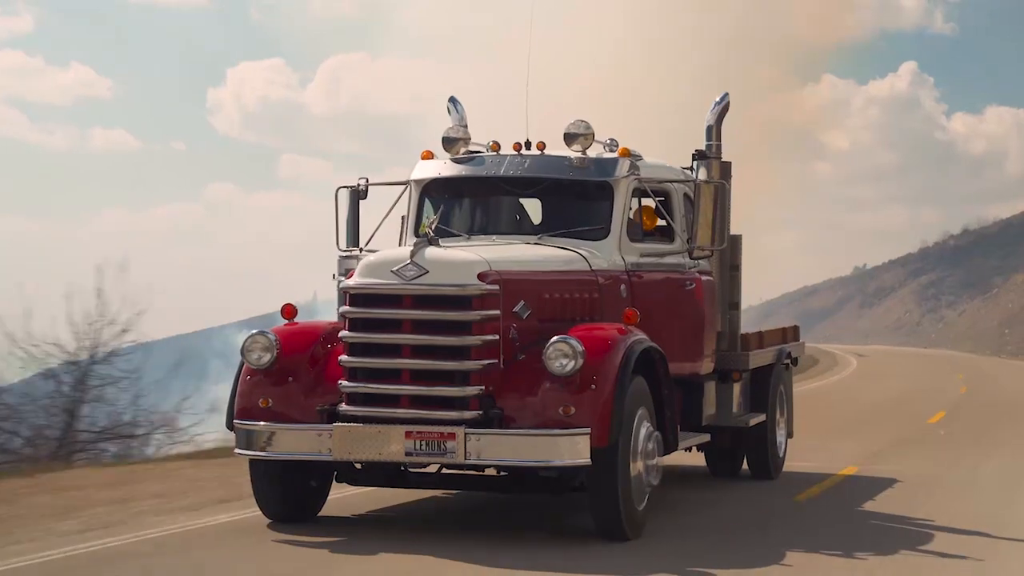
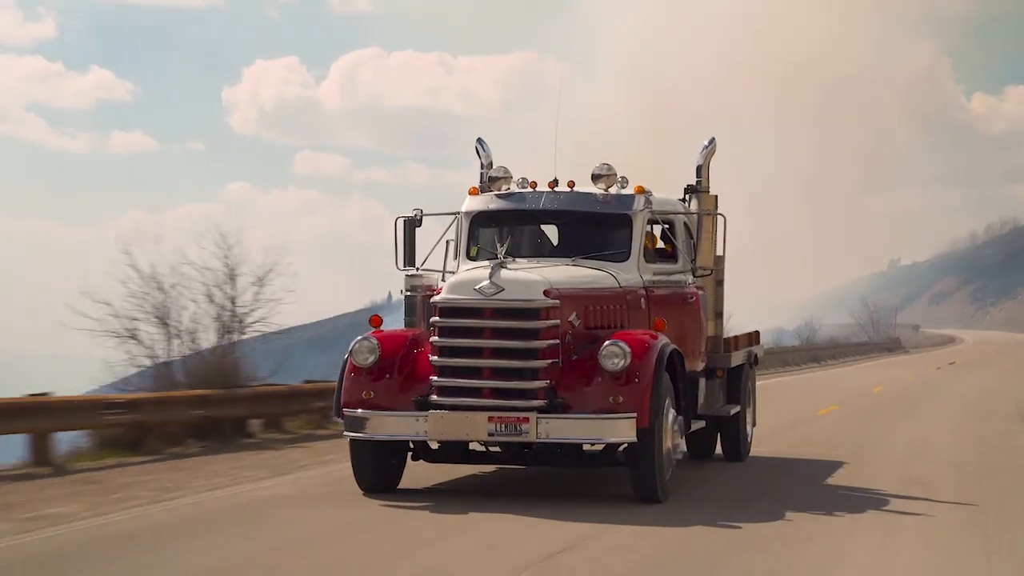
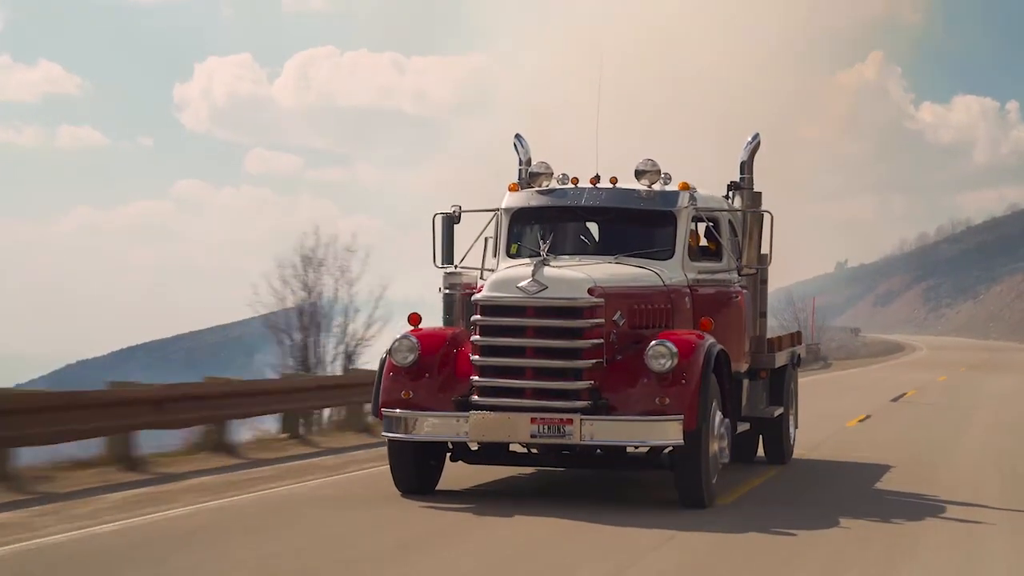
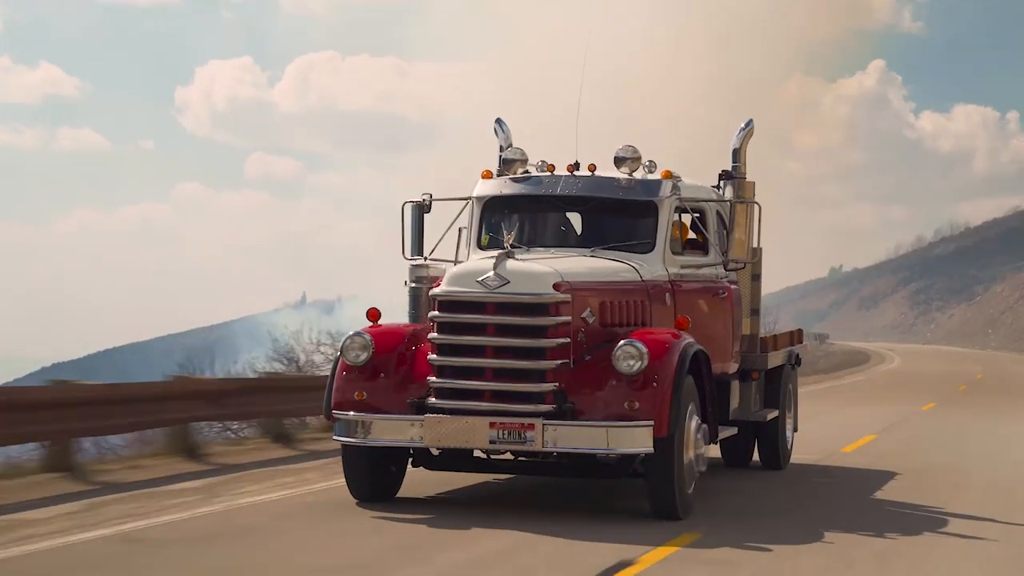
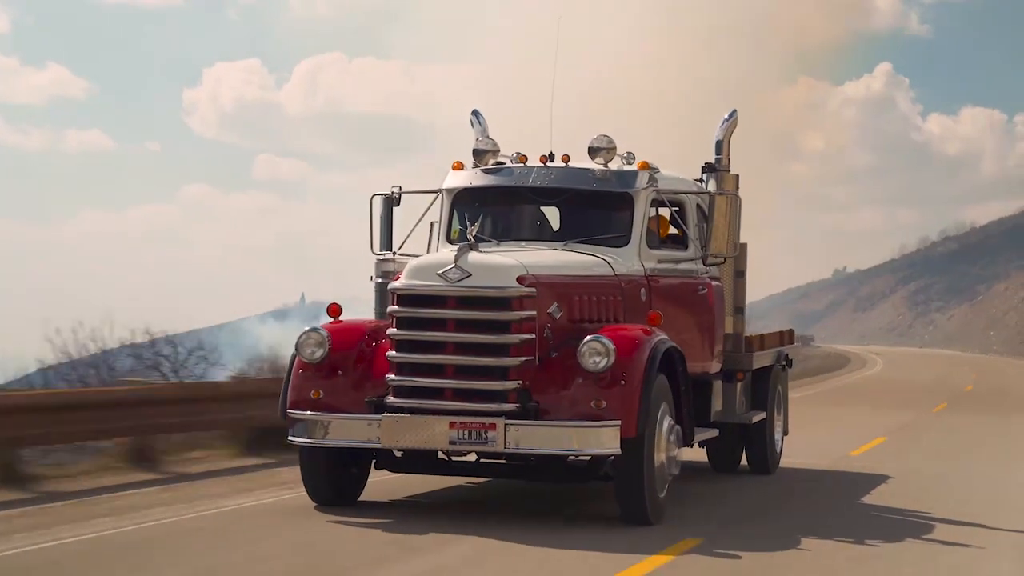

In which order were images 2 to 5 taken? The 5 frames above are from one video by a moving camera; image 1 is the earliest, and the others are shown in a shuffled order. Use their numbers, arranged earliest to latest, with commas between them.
5, 4, 3, 2
